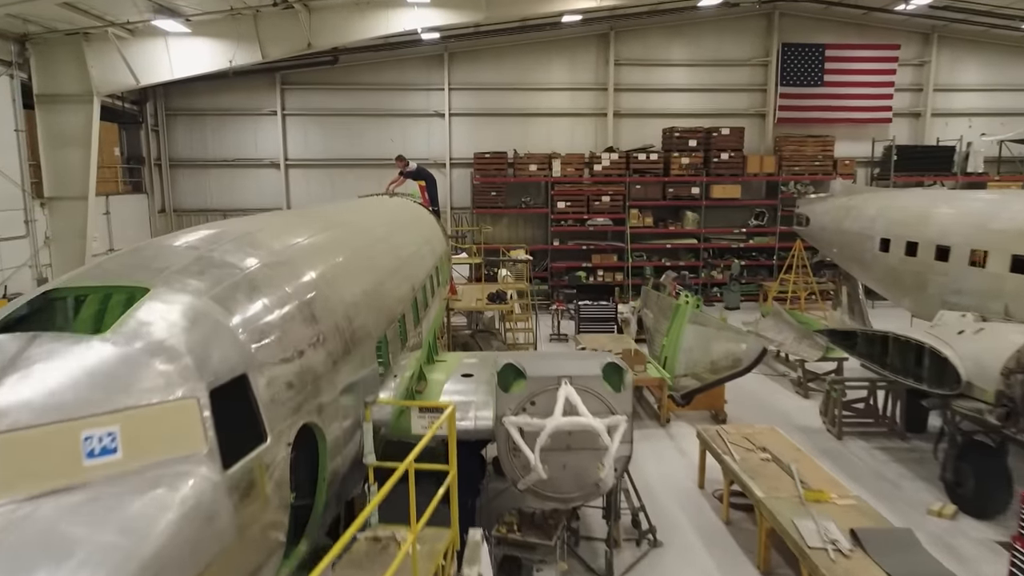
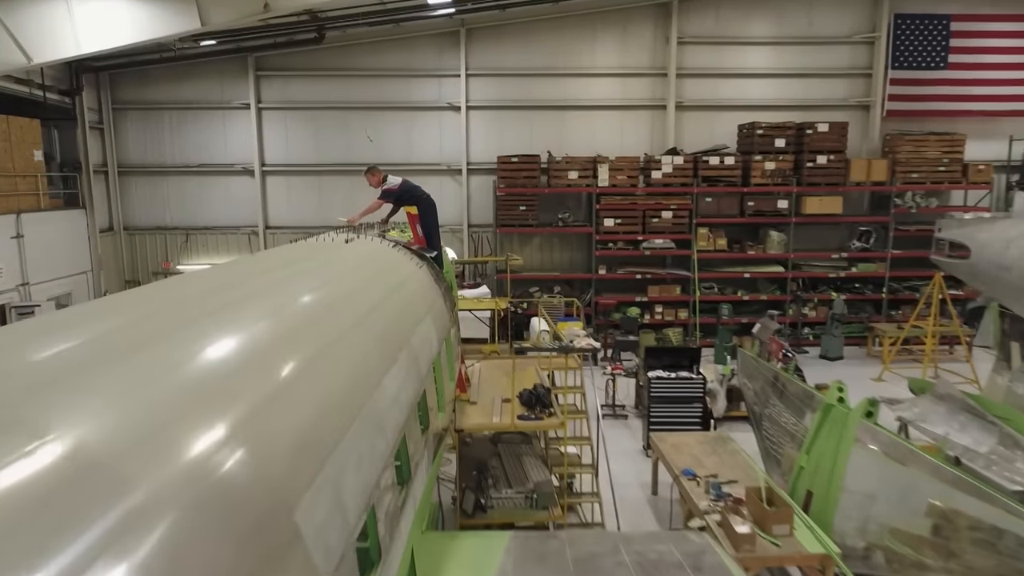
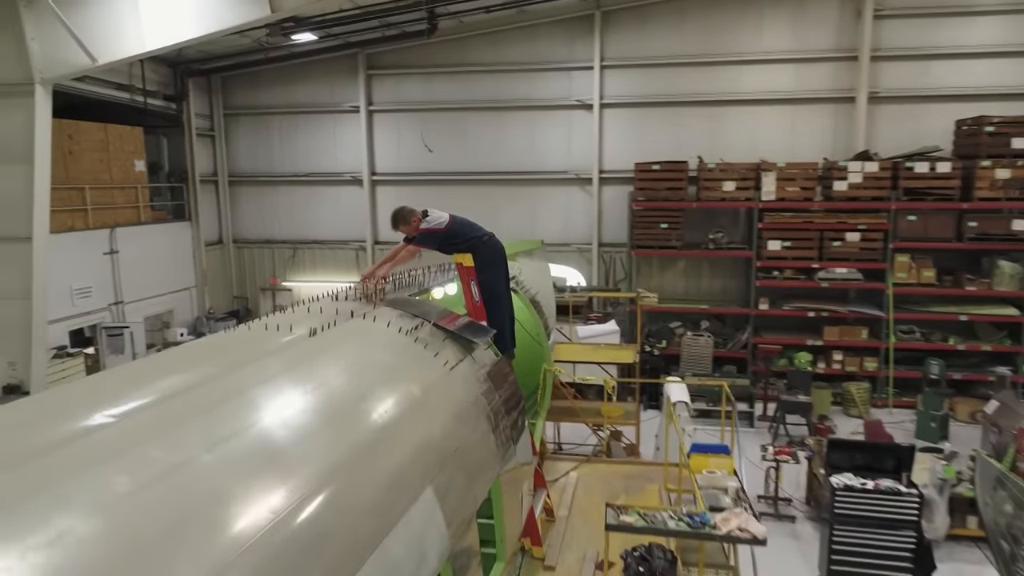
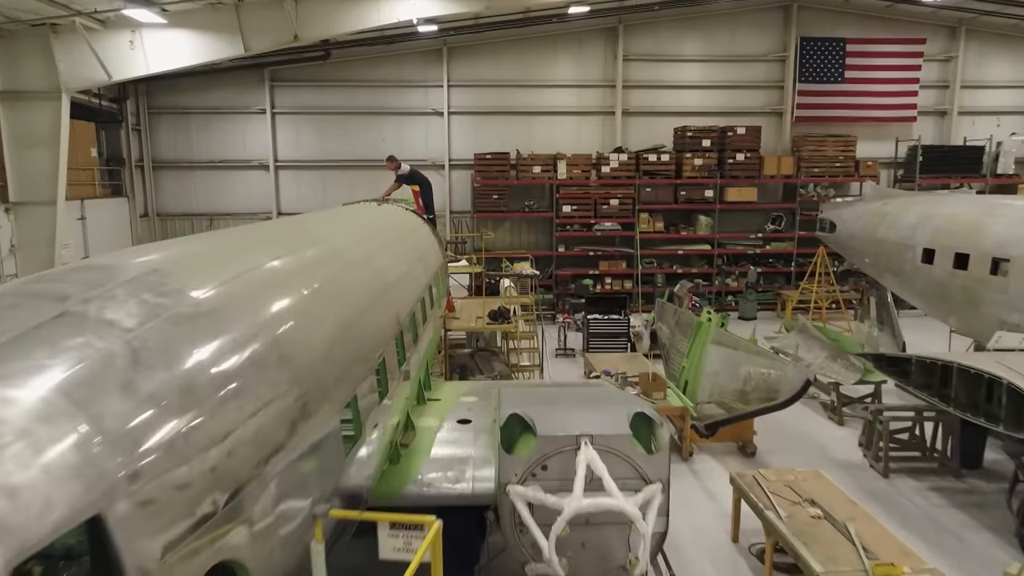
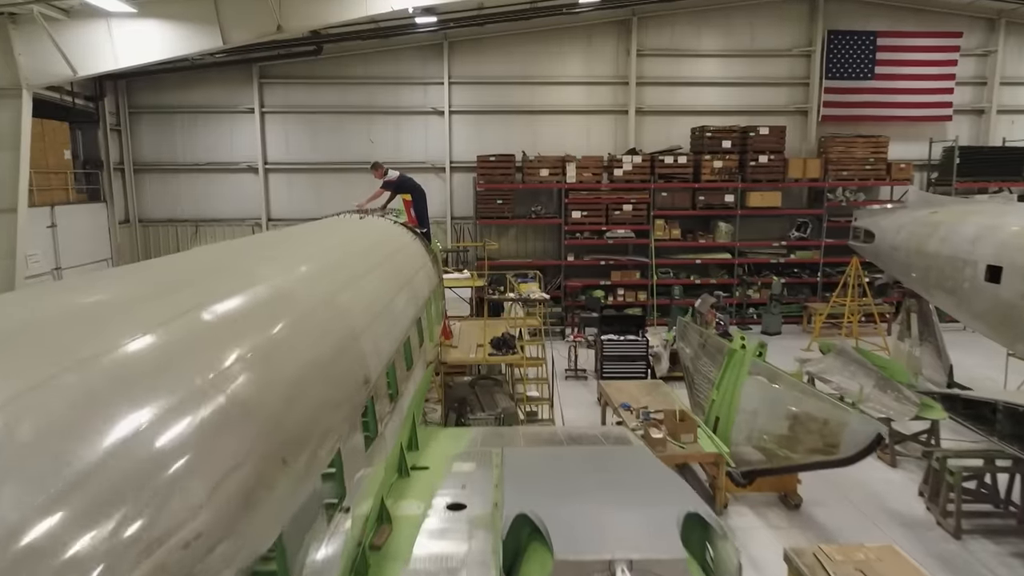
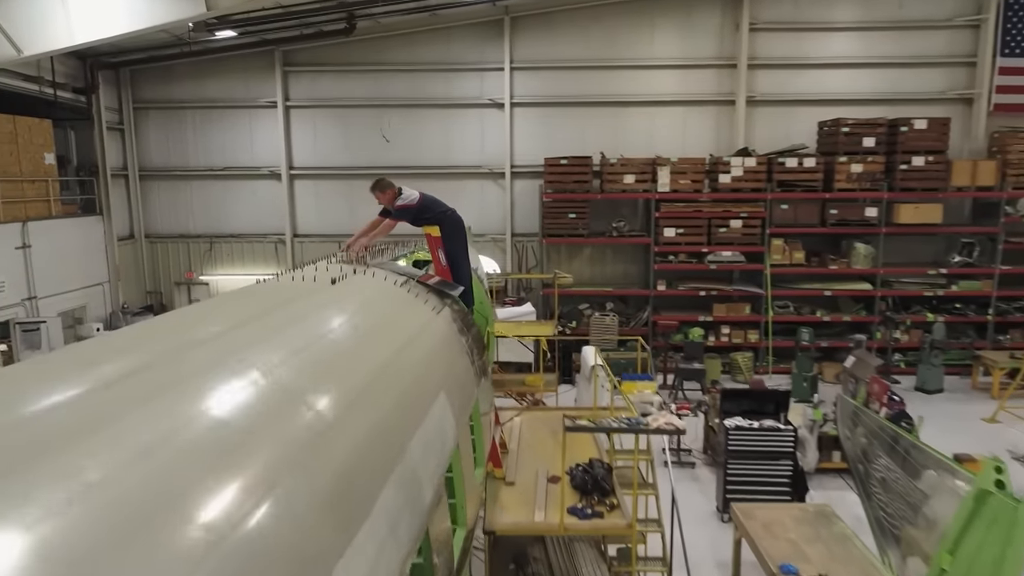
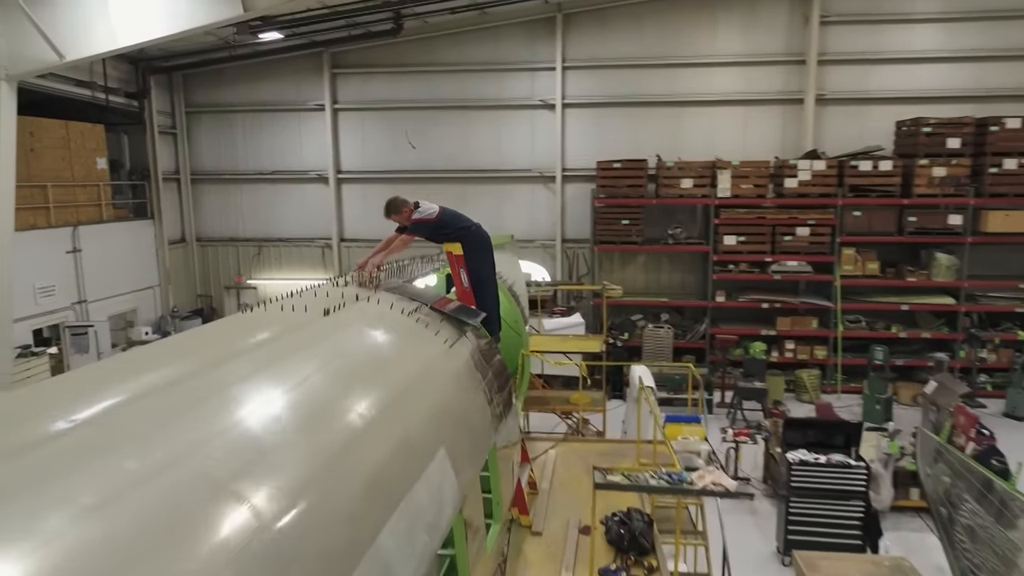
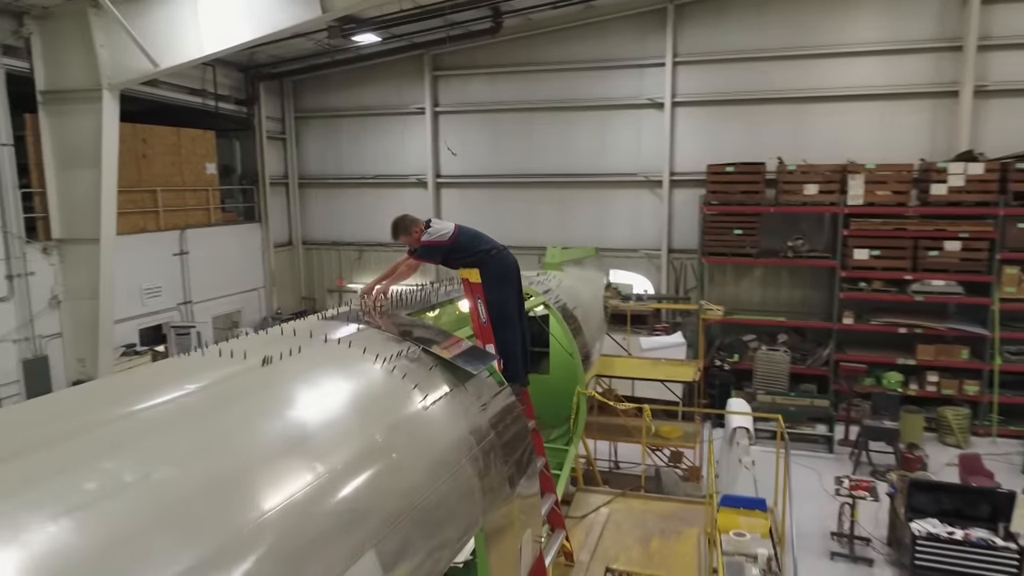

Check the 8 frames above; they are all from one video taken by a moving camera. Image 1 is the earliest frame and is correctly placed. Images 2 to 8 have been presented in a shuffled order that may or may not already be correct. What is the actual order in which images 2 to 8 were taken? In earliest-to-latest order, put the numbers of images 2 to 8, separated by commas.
4, 5, 2, 6, 7, 3, 8
